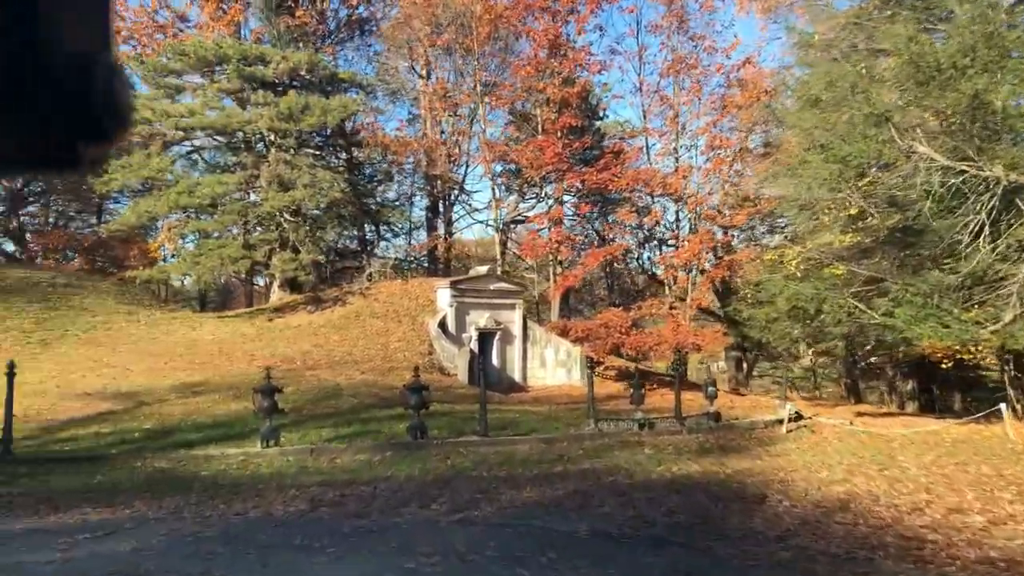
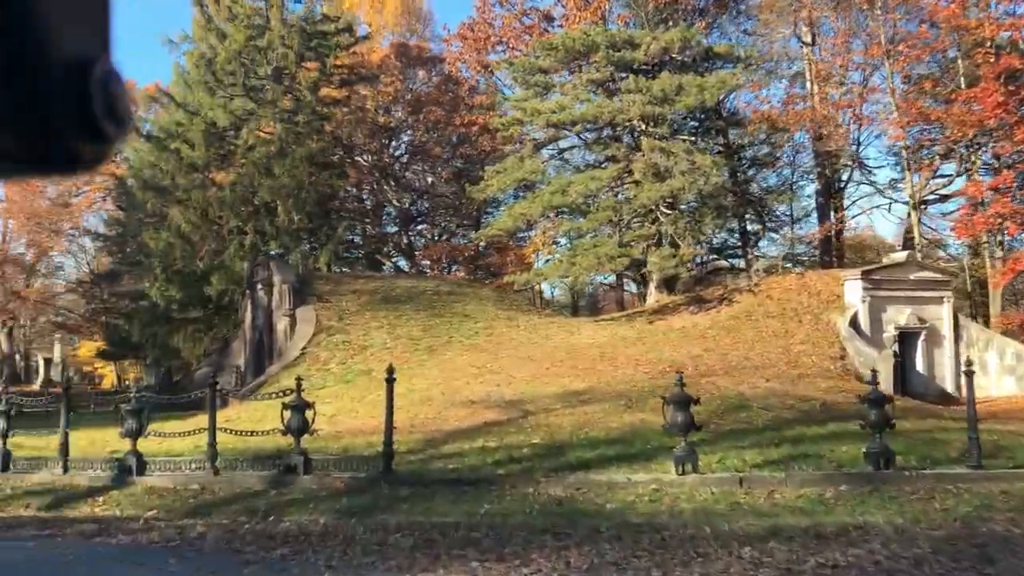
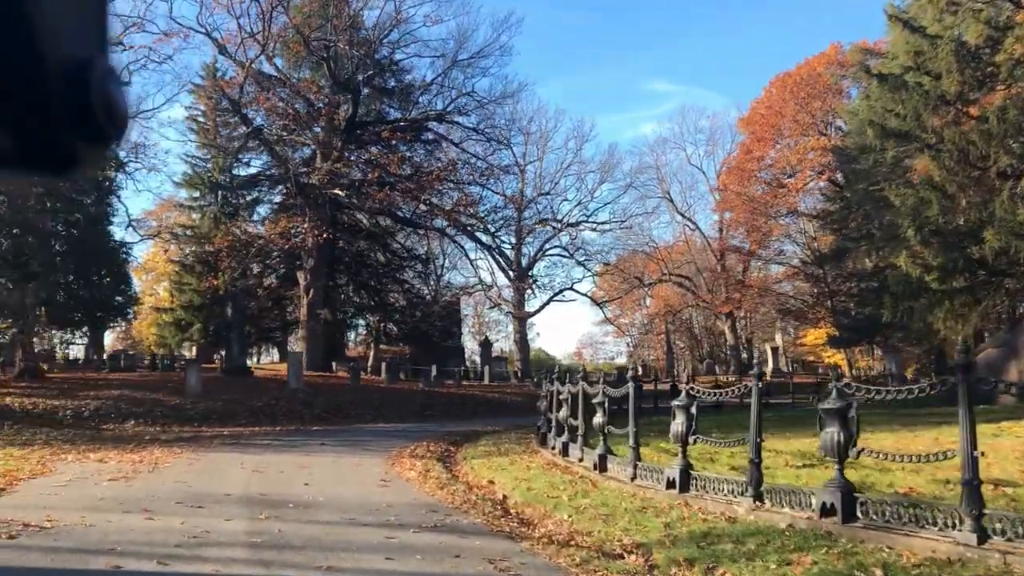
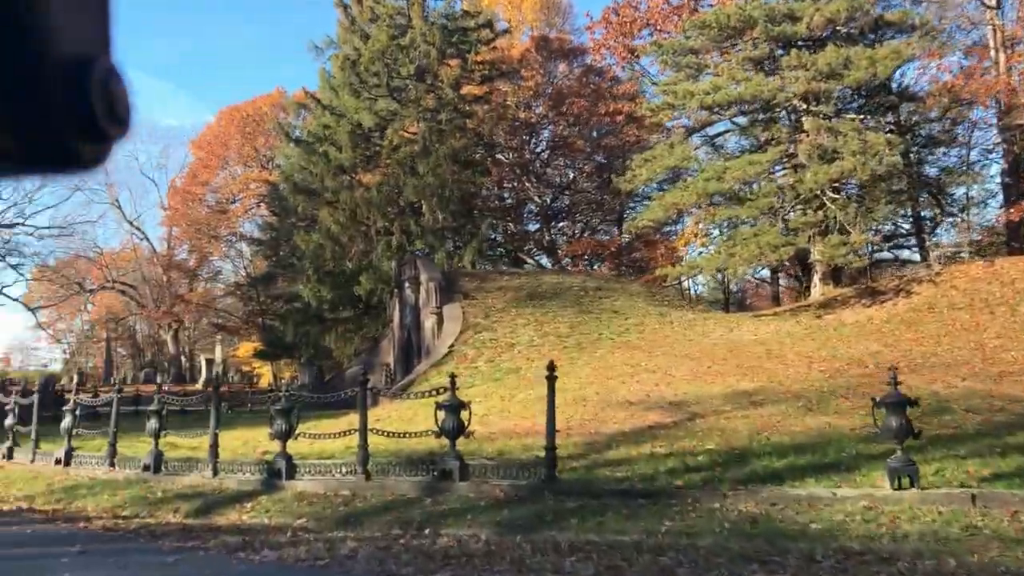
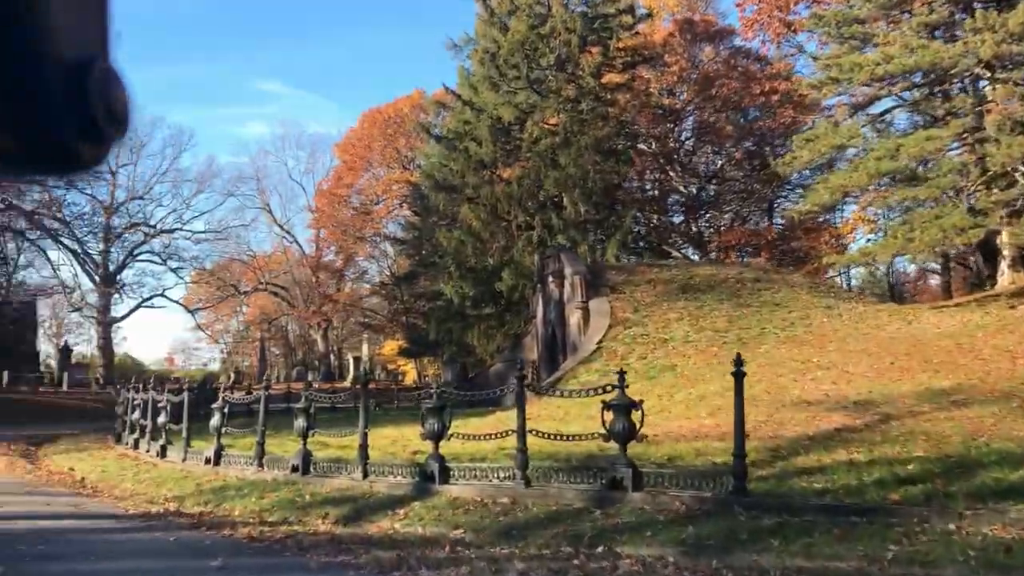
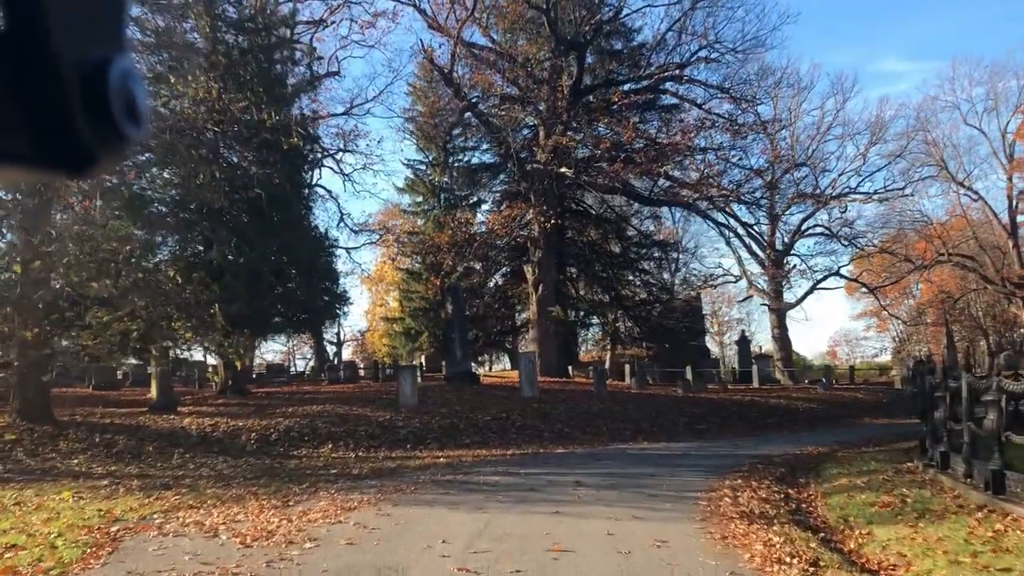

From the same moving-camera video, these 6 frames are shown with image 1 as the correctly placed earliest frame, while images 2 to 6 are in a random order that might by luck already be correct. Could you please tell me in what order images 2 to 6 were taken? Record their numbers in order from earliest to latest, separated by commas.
2, 4, 5, 3, 6
